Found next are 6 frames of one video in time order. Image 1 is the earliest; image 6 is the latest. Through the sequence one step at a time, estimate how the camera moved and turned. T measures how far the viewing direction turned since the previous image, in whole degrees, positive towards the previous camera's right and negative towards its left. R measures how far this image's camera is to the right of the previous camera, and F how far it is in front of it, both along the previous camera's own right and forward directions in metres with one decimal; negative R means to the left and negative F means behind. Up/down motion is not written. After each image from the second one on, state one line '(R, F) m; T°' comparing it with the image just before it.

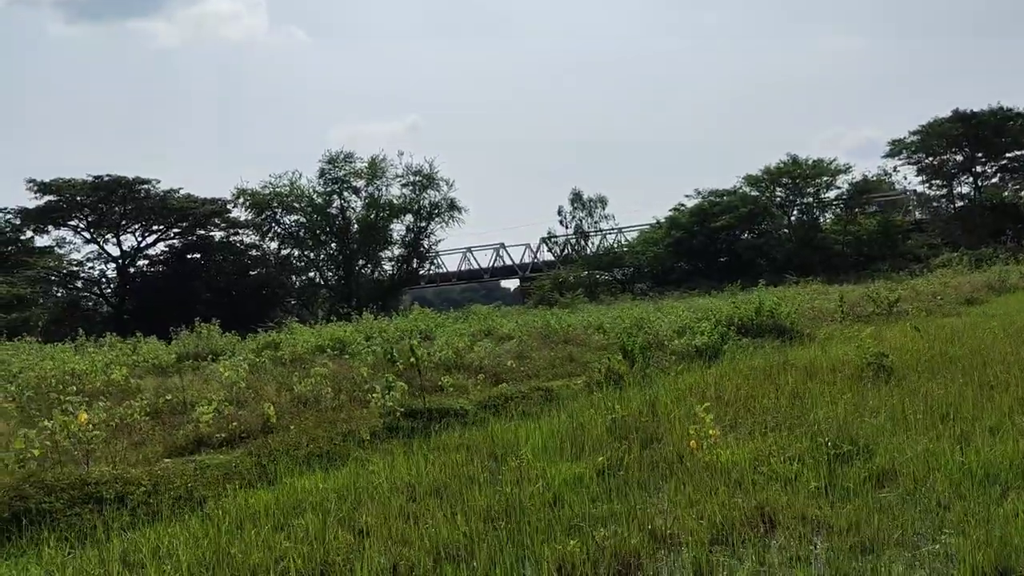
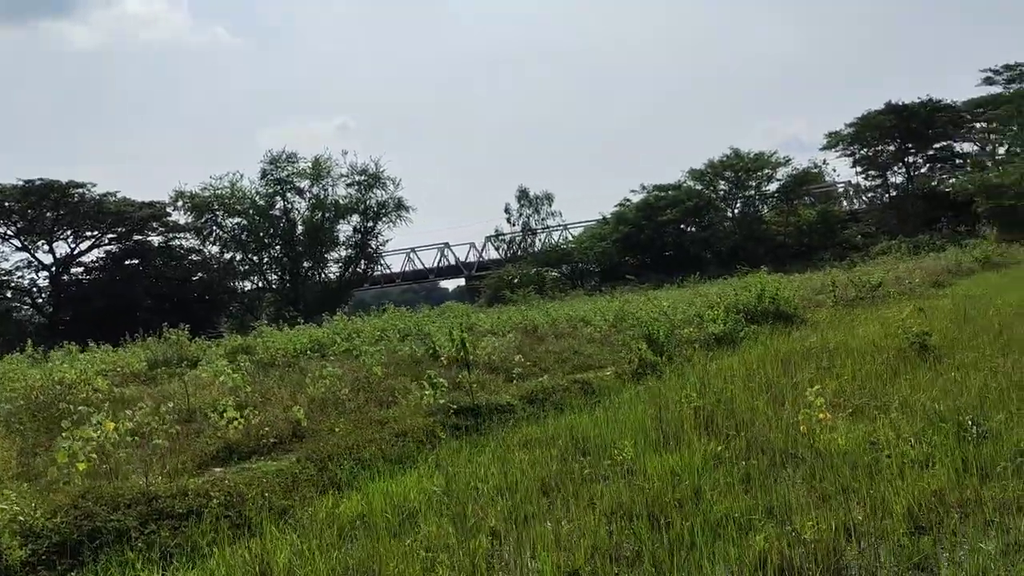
(-0.7, +0.3) m; +4°
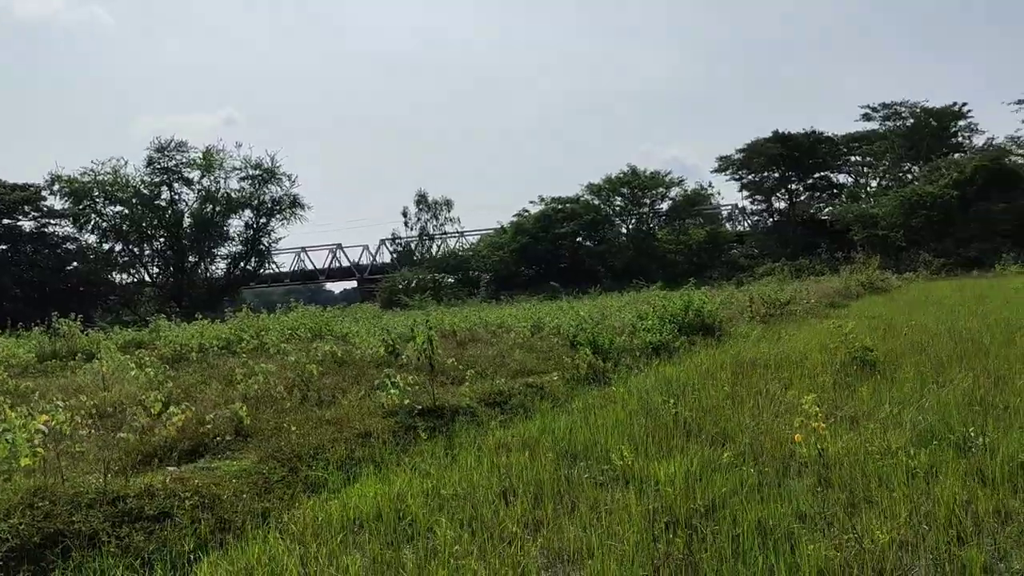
(-0.5, +0.2) m; +8°
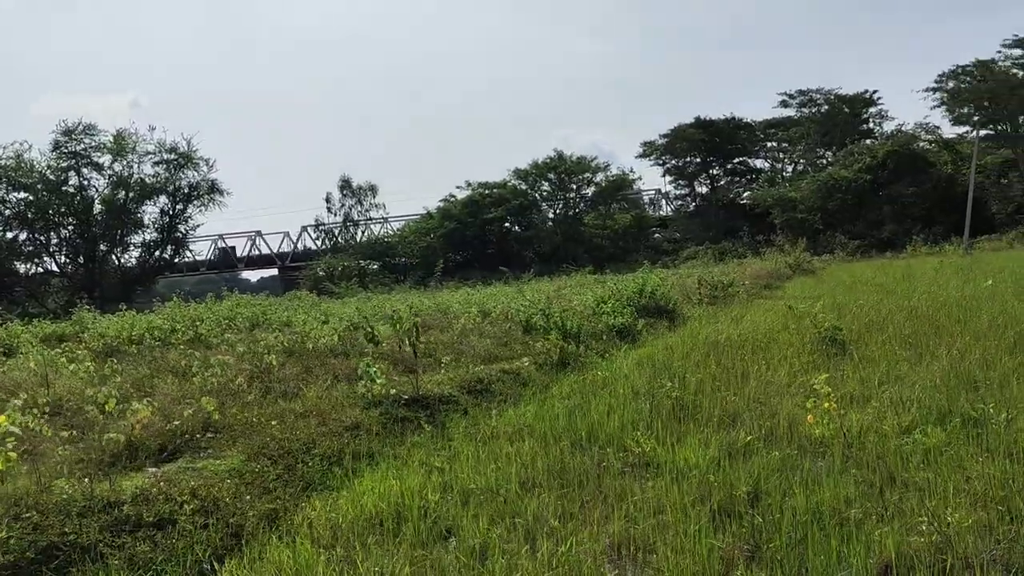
(-0.4, +0.2) m; +5°
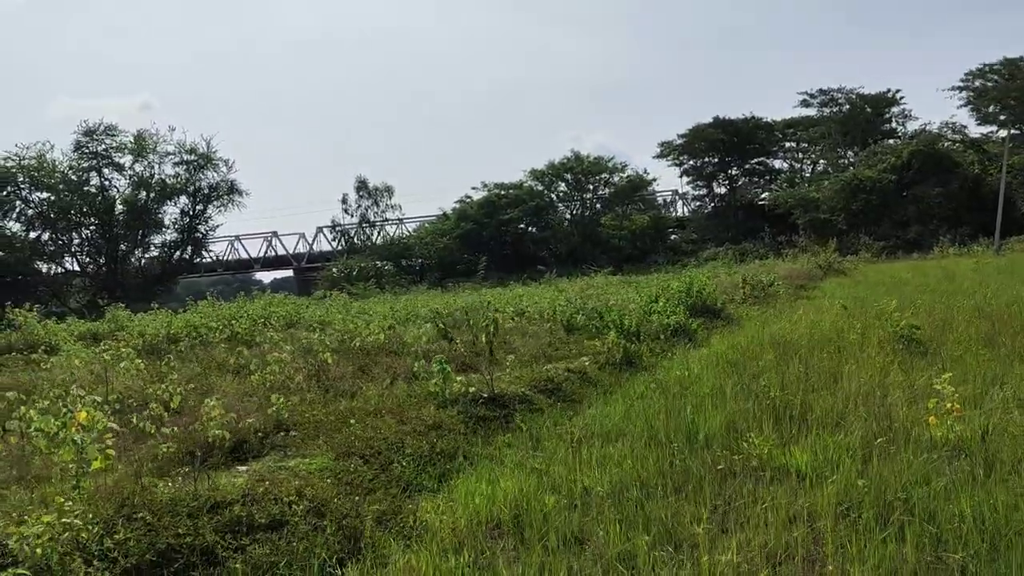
(-0.4, +0.1) m; -1°
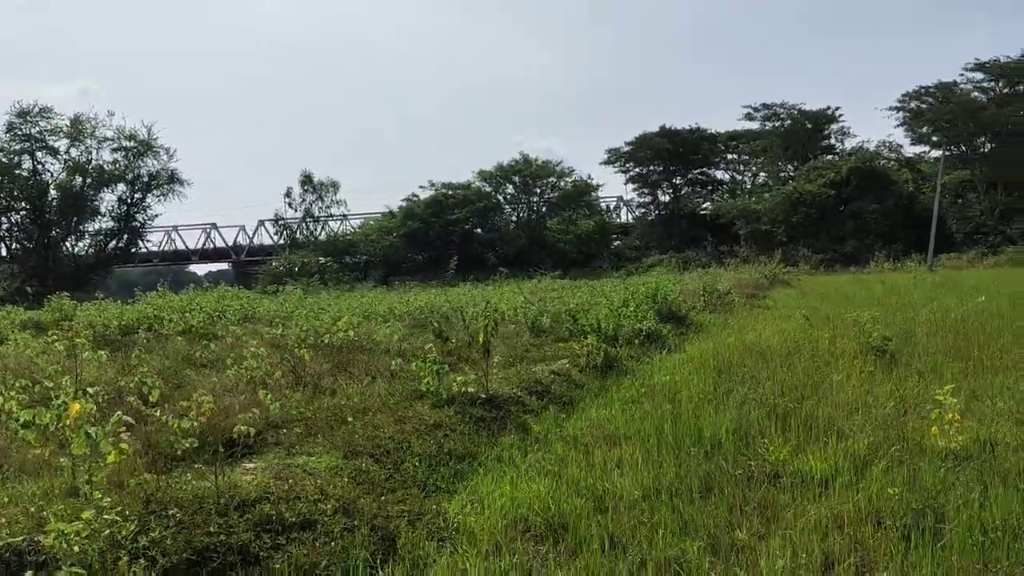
(-0.3, 0.0) m; +4°
